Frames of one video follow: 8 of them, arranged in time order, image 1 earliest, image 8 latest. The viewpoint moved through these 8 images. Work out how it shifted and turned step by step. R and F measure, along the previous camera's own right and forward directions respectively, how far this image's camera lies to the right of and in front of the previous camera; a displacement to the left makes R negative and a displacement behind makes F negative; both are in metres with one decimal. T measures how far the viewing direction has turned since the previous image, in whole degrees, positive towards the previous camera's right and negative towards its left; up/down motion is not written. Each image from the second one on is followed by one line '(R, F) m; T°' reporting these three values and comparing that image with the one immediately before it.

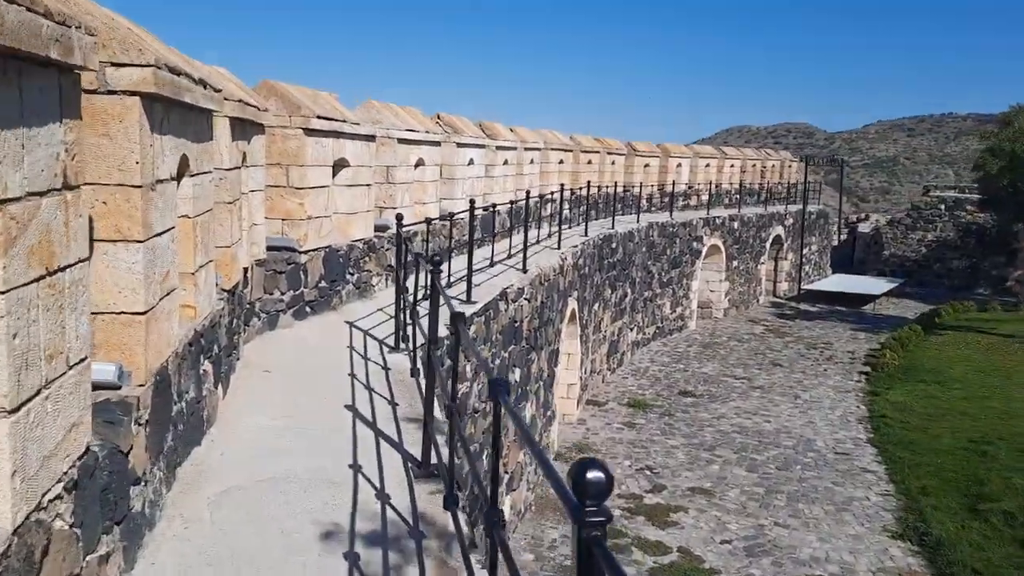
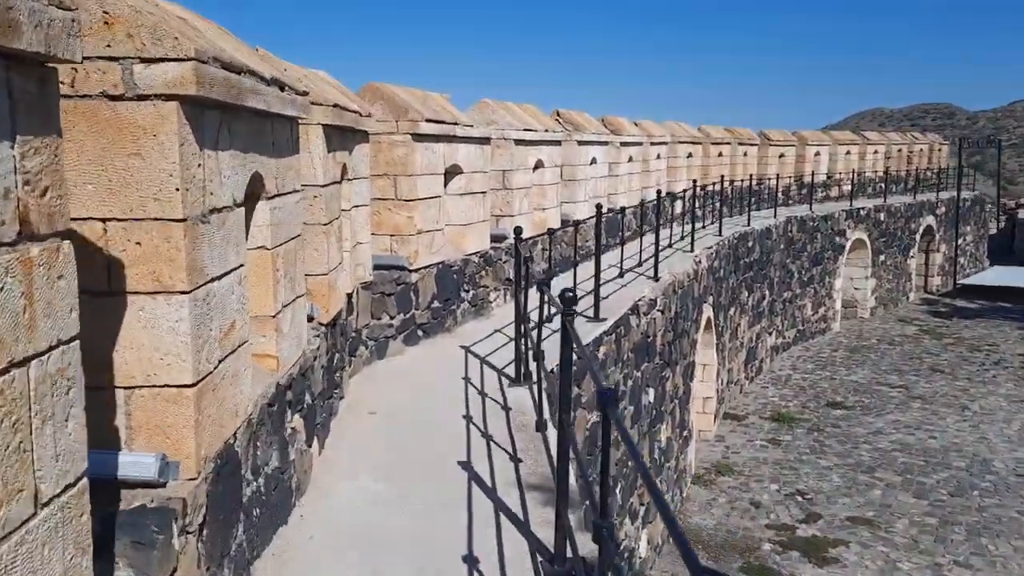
(-0.1, +0.7) m; -8°
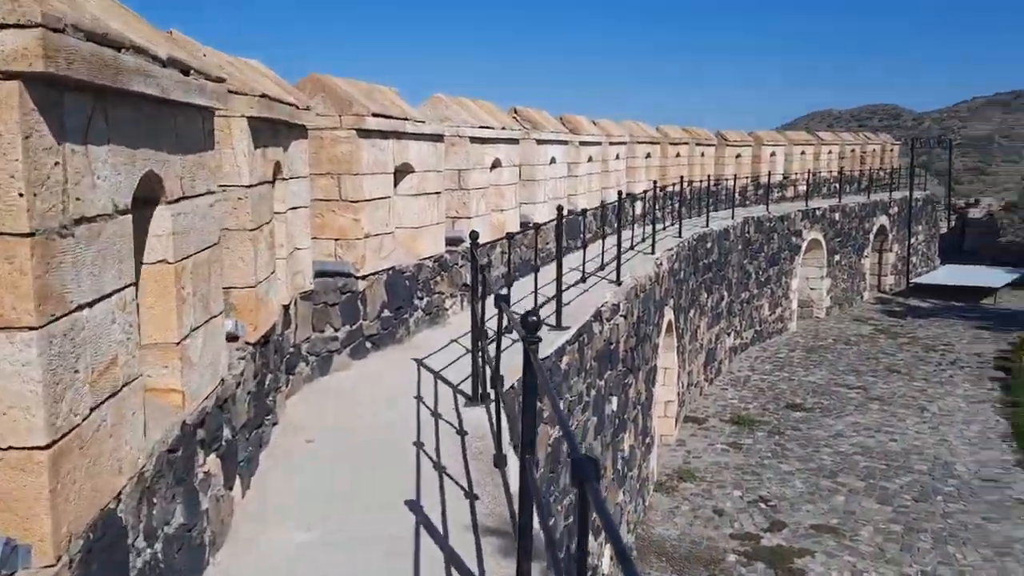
(0.0, +0.4) m; +3°
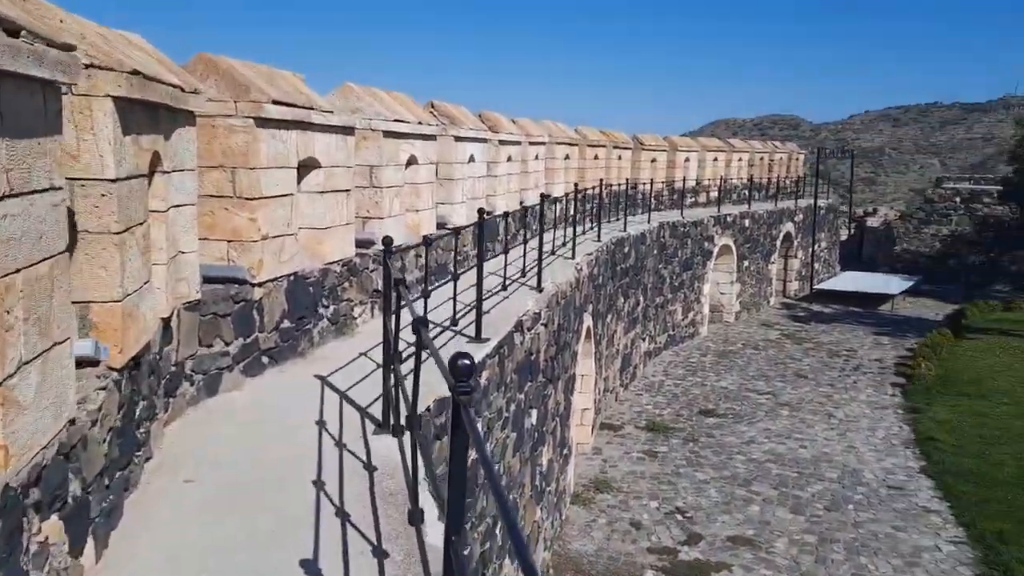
(0.0, +0.4) m; +6°
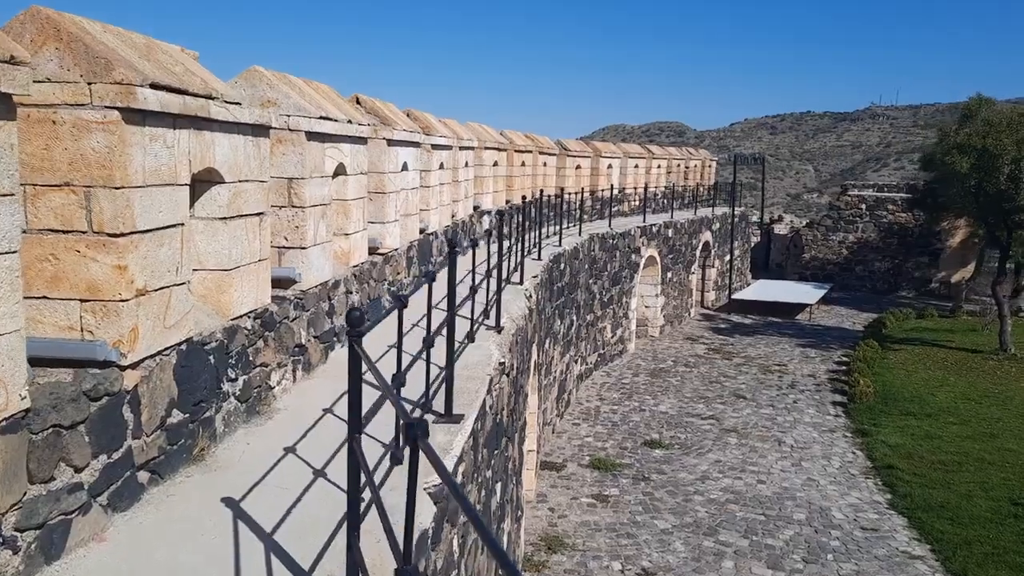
(-0.4, +1.5) m; +7°
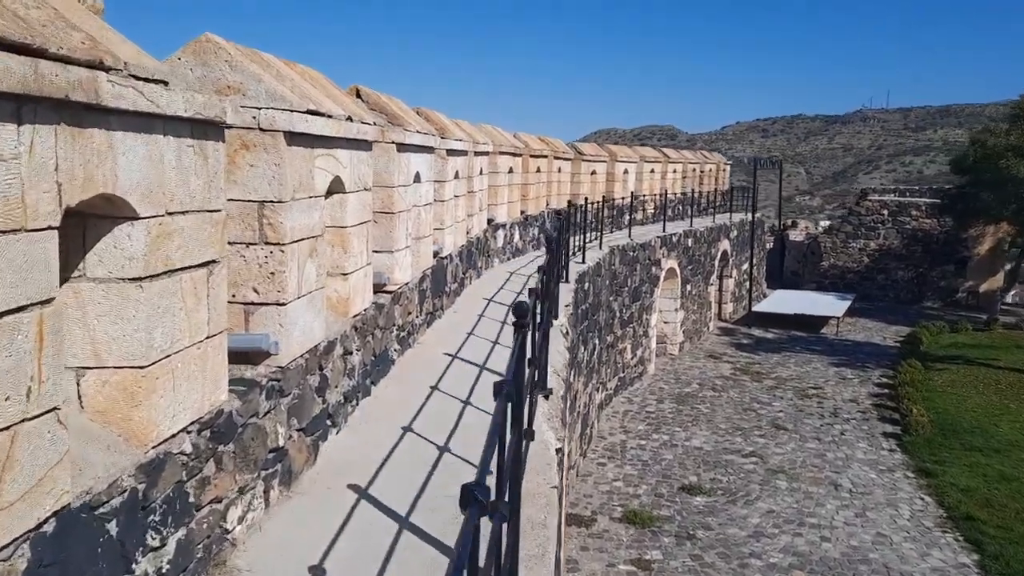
(-0.3, +1.6) m; 0°
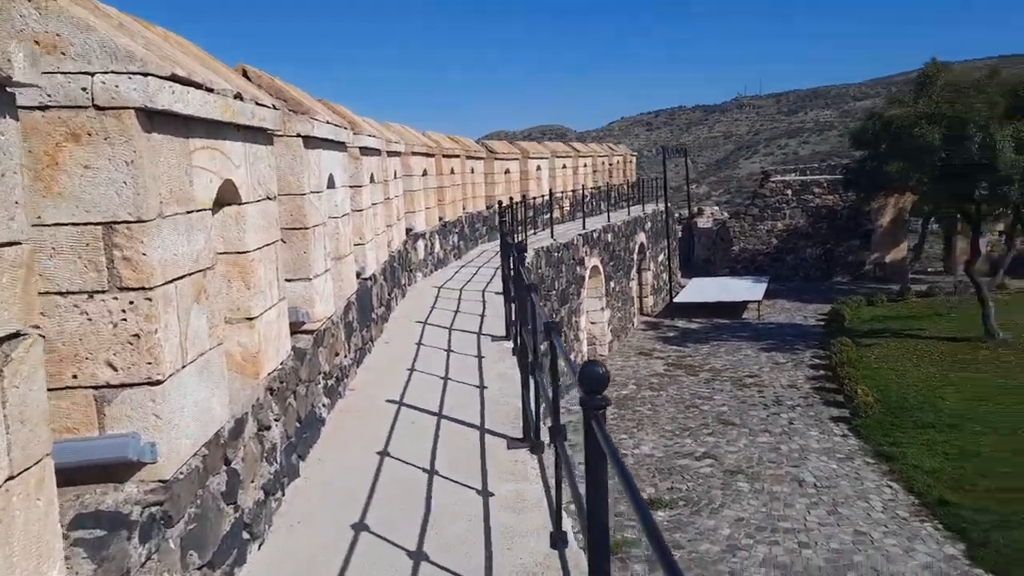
(-0.2, +1.1) m; +7°
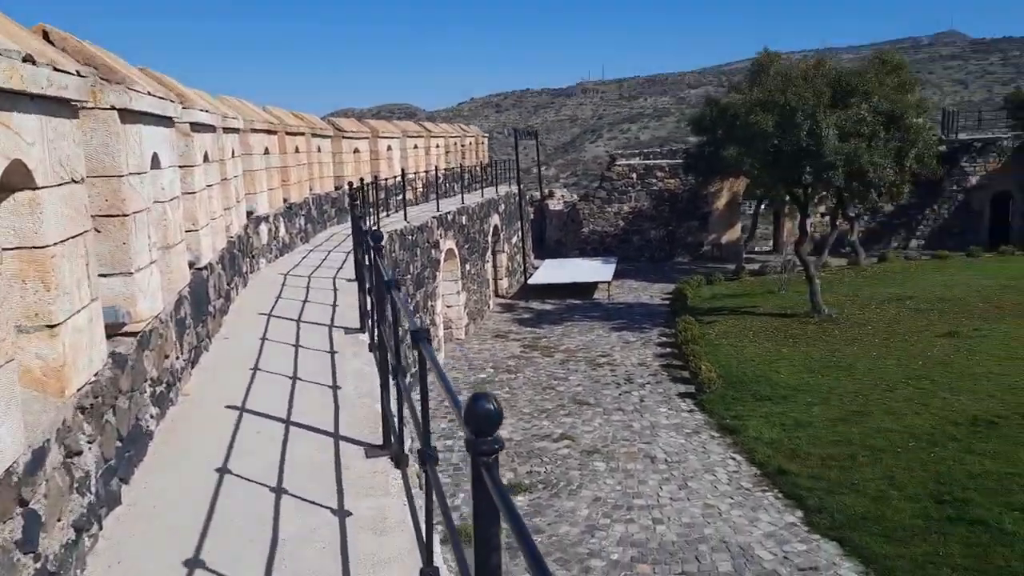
(0.0, +0.3) m; +10°
